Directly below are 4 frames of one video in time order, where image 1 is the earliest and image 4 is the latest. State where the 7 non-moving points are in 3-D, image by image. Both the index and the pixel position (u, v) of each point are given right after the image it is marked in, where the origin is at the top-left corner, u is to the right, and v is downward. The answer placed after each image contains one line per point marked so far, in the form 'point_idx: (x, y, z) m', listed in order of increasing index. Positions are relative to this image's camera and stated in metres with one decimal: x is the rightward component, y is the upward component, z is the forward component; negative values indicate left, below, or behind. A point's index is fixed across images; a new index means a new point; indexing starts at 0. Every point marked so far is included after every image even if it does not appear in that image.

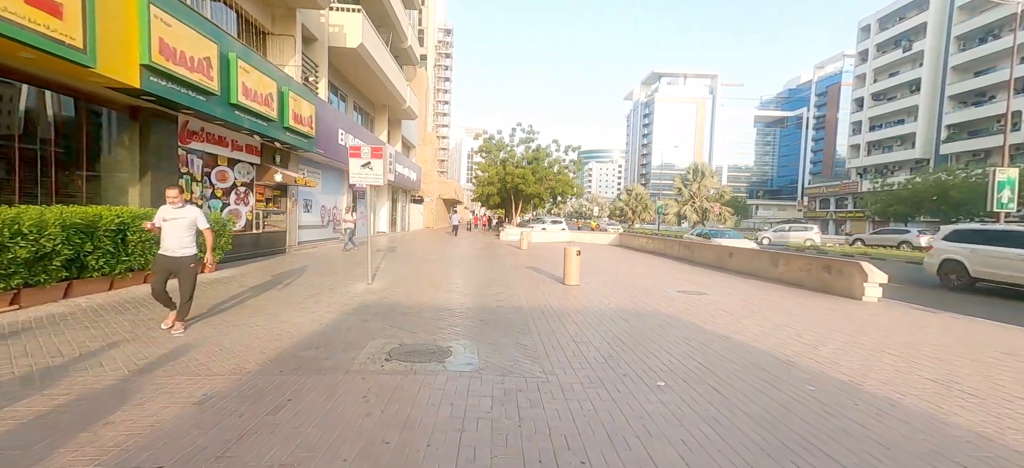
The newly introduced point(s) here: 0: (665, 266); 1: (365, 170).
0: (+5.8, -1.2, +14.5) m
1: (-3.3, +1.4, +8.4) m
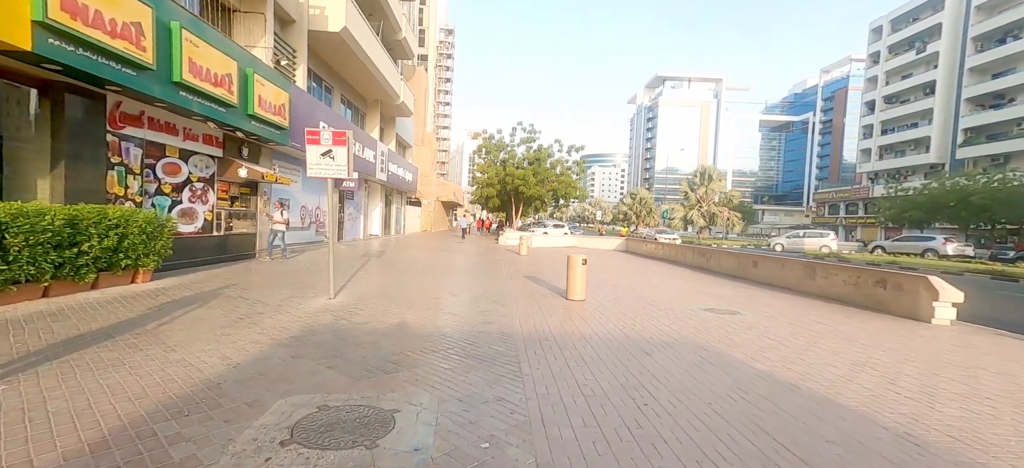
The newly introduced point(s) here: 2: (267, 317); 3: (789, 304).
0: (+5.7, -1.4, +12.9) m
1: (-3.4, +1.3, +6.9) m
2: (-3.8, -1.3, +5.9) m
3: (+6.1, -1.6, +8.4) m
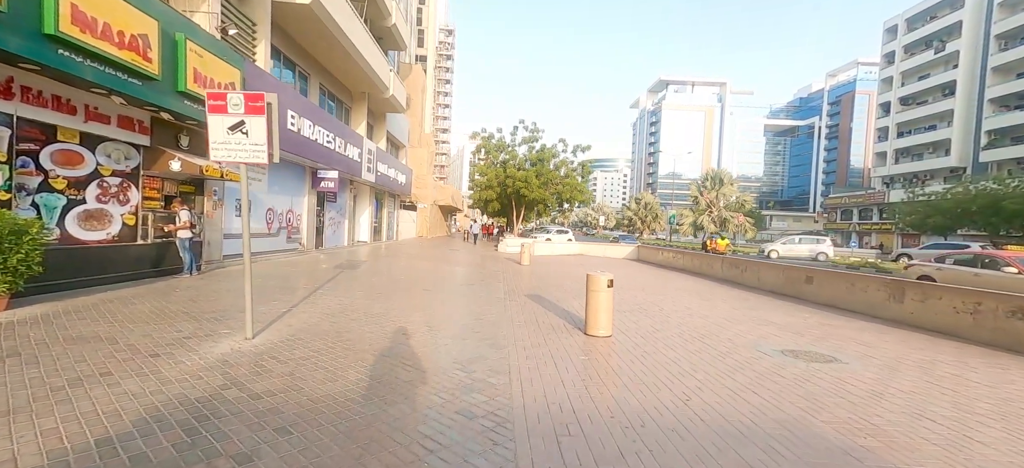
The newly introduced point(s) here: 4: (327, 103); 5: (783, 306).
0: (+5.7, -1.7, +10.6) m
1: (-3.4, +1.2, +4.6) m
2: (-3.8, -1.4, +3.6) m
3: (+6.1, -1.8, +6.1) m
4: (-8.9, +6.4, +18.4) m
5: (+6.5, -1.7, +9.1) m
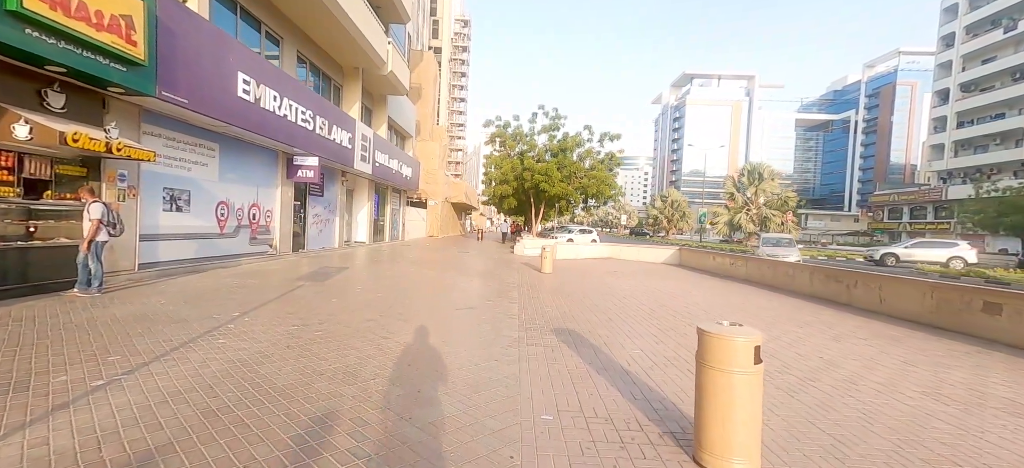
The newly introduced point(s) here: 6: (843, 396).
0: (+6.1, -1.7, +7.0) m
1: (-3.3, +1.1, +1.5) m
2: (-3.8, -1.4, +0.5) m
3: (+6.3, -1.8, +2.5) m
4: (-8.2, +6.4, +15.5) m
5: (+6.8, -1.8, +5.5) m
6: (+3.6, -1.7, +4.0) m
